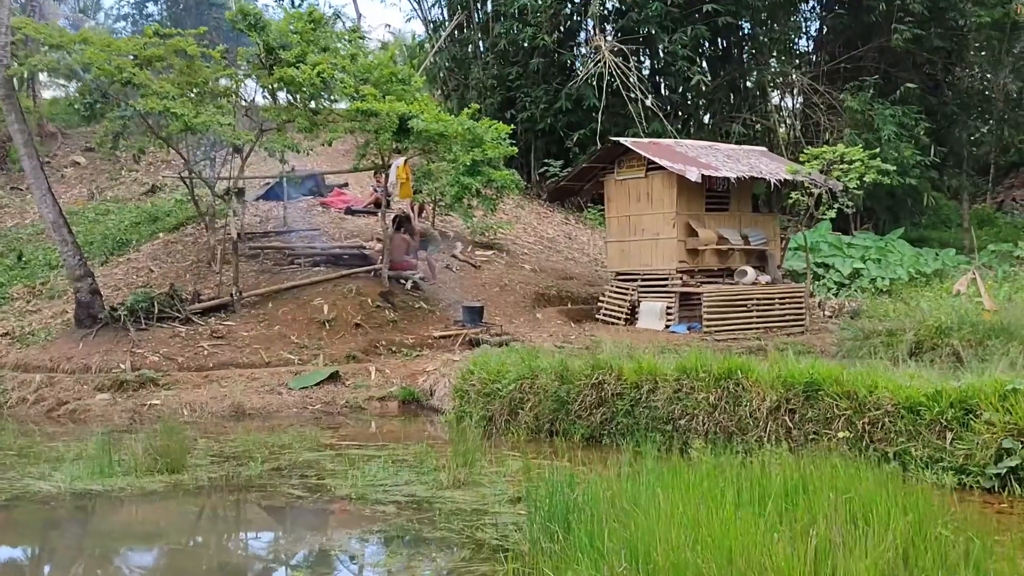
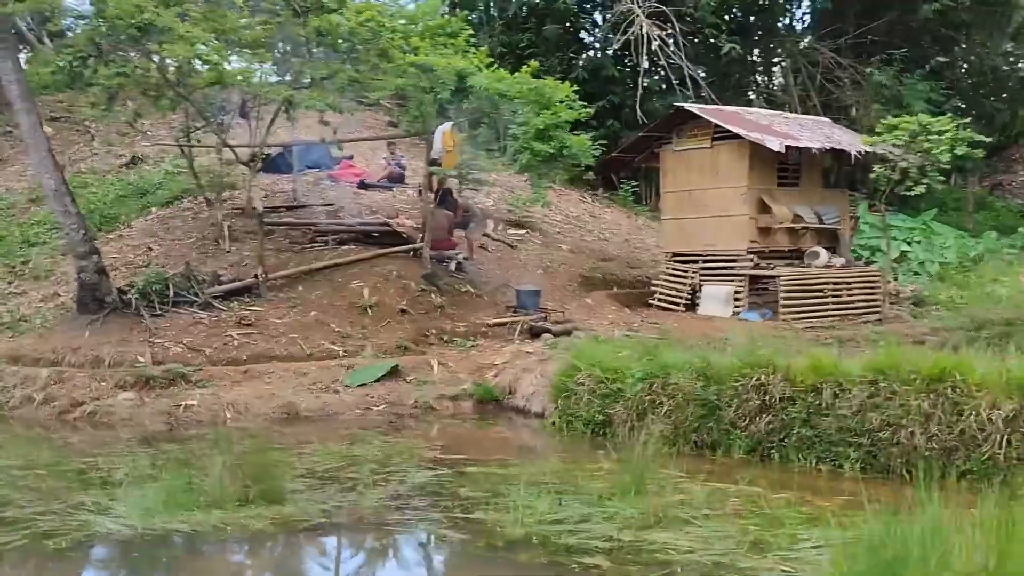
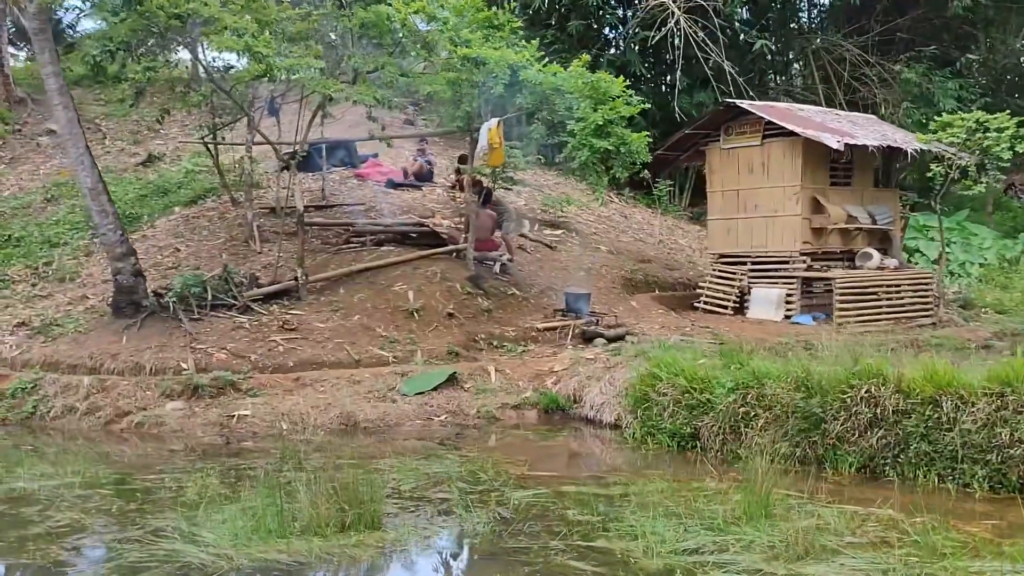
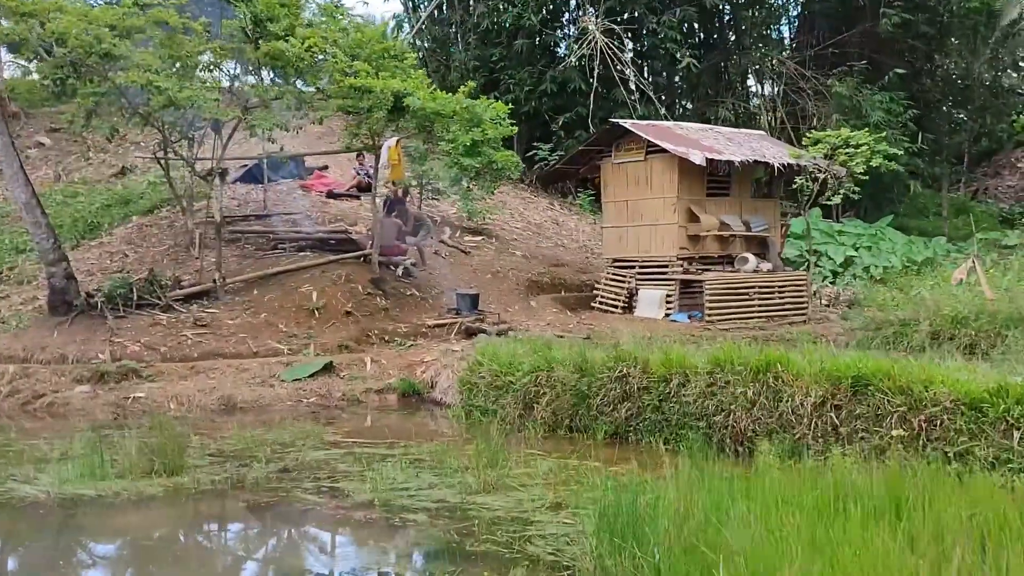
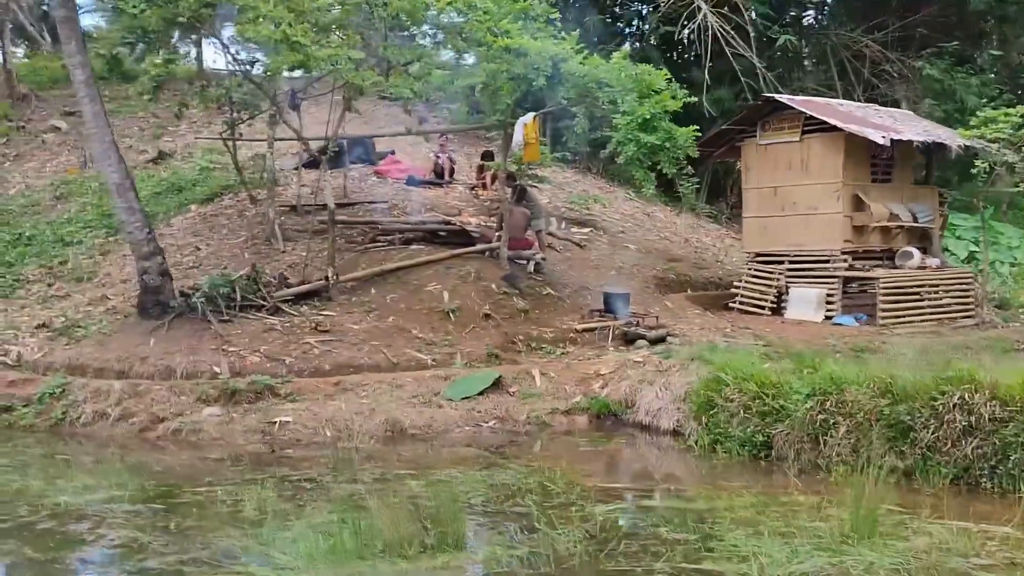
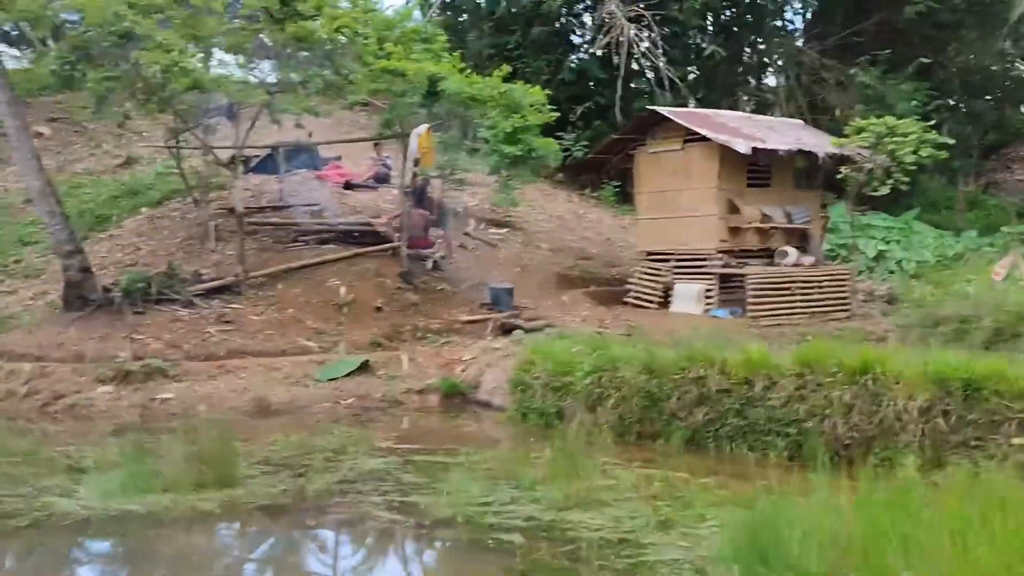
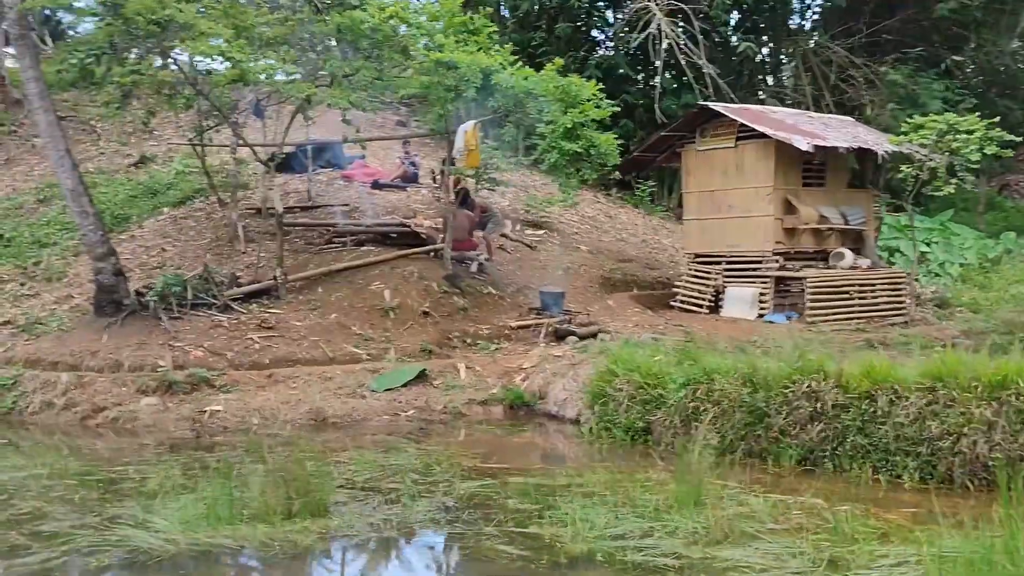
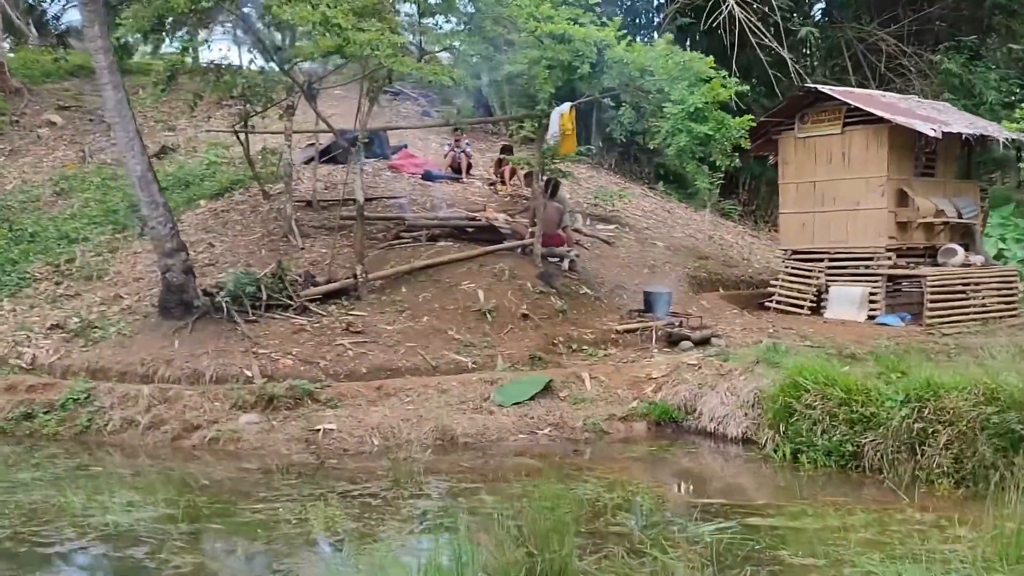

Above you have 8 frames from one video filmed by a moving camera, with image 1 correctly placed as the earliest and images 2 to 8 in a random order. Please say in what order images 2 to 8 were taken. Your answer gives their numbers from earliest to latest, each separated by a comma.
4, 6, 2, 7, 3, 5, 8
